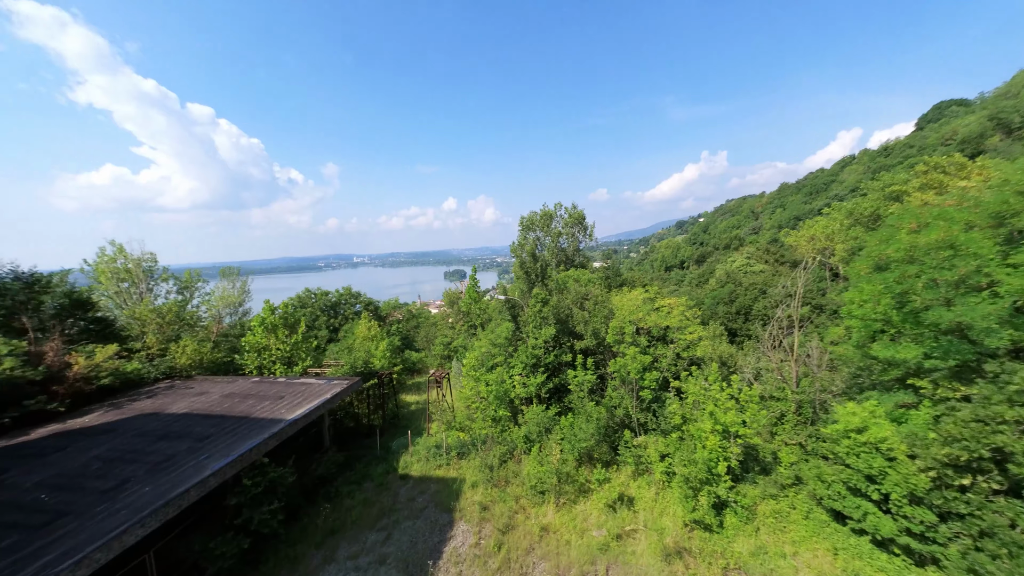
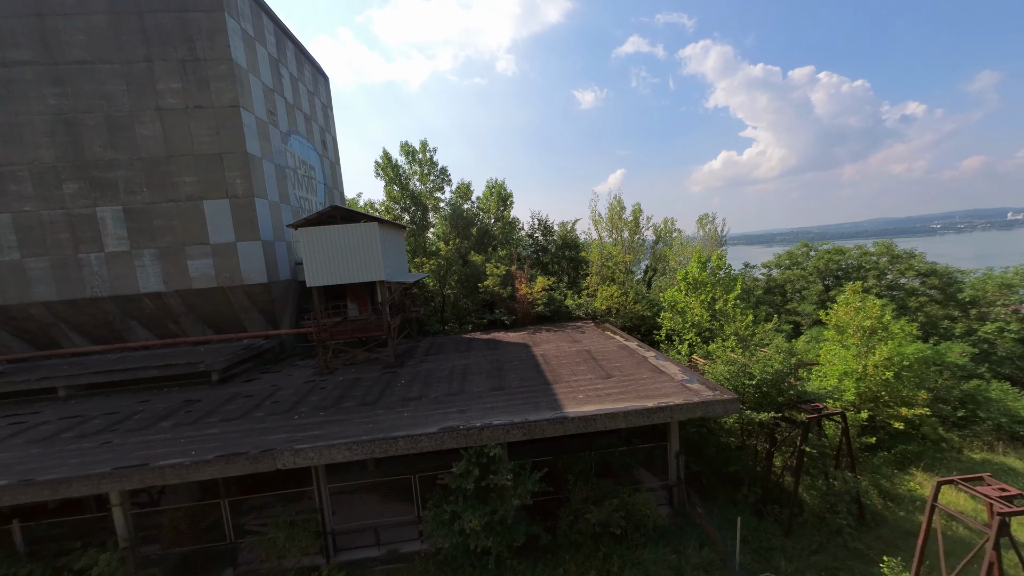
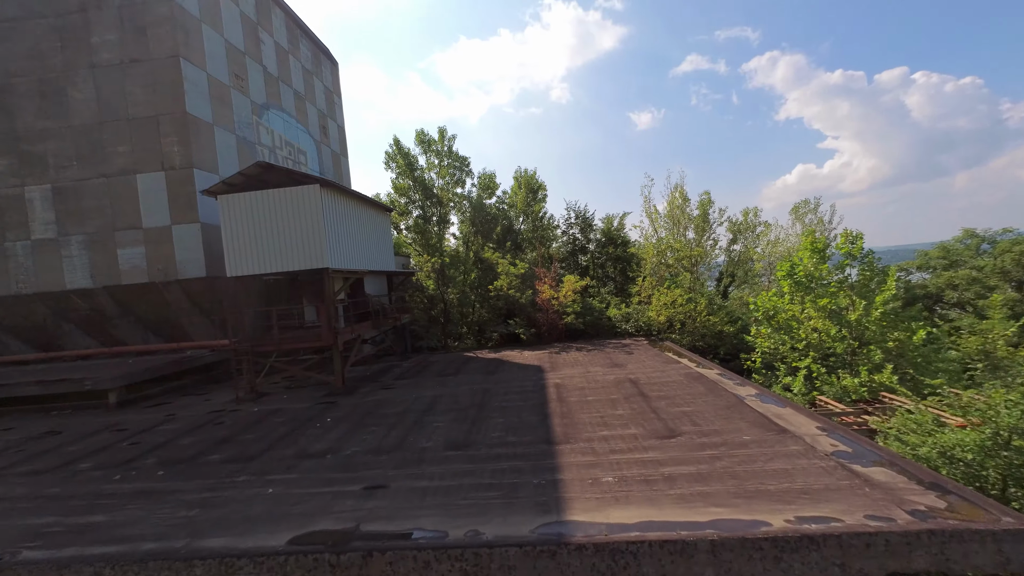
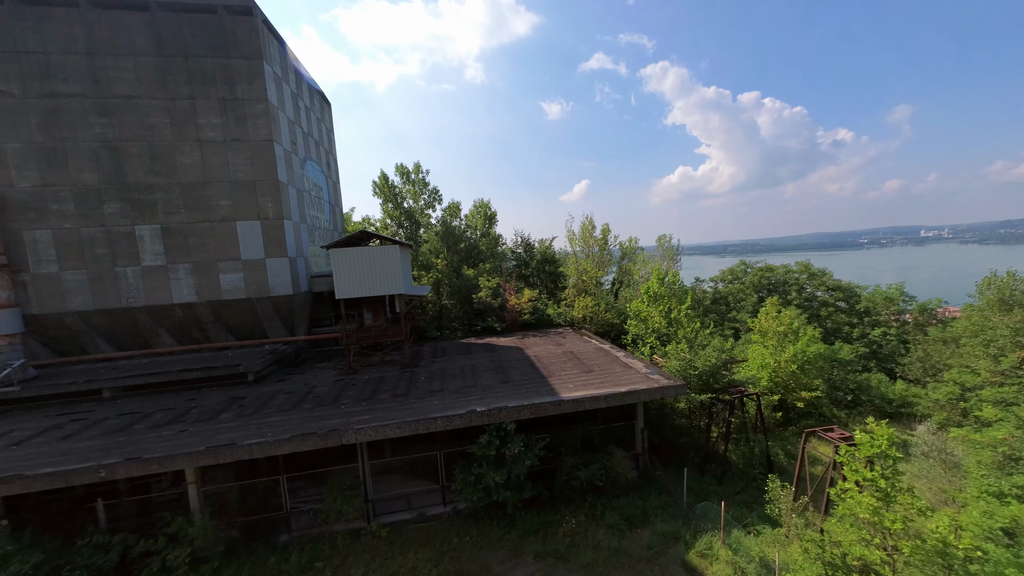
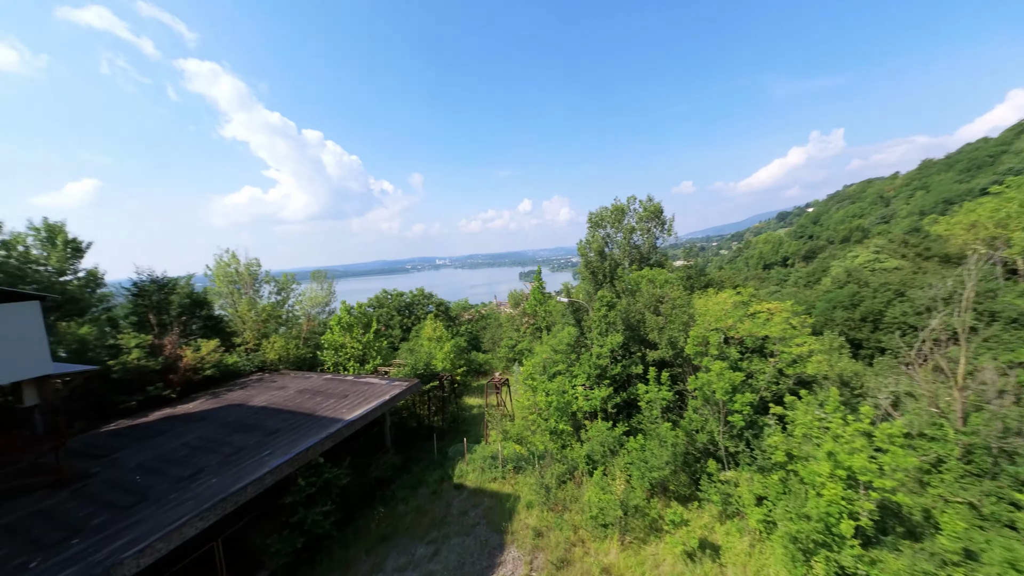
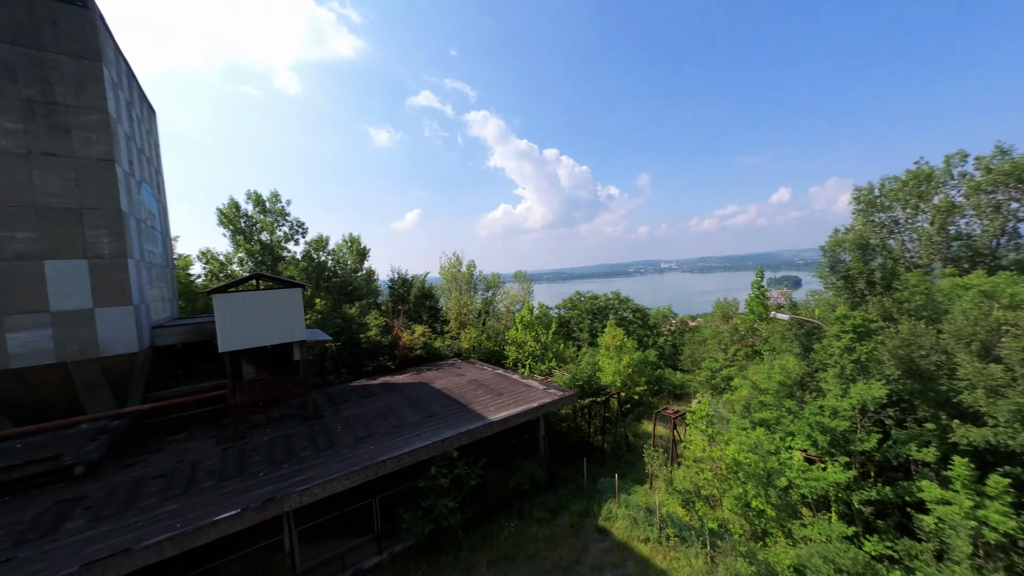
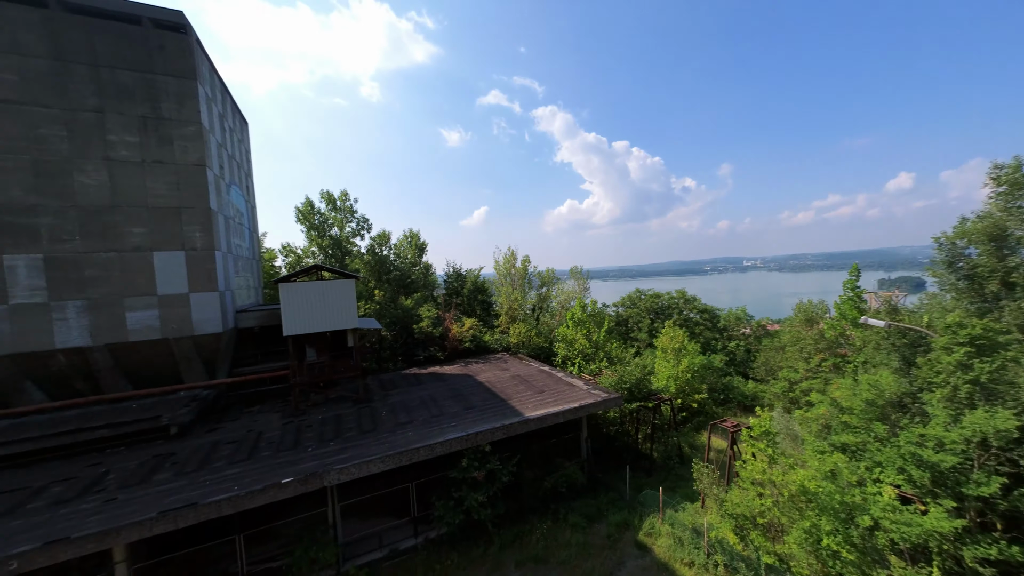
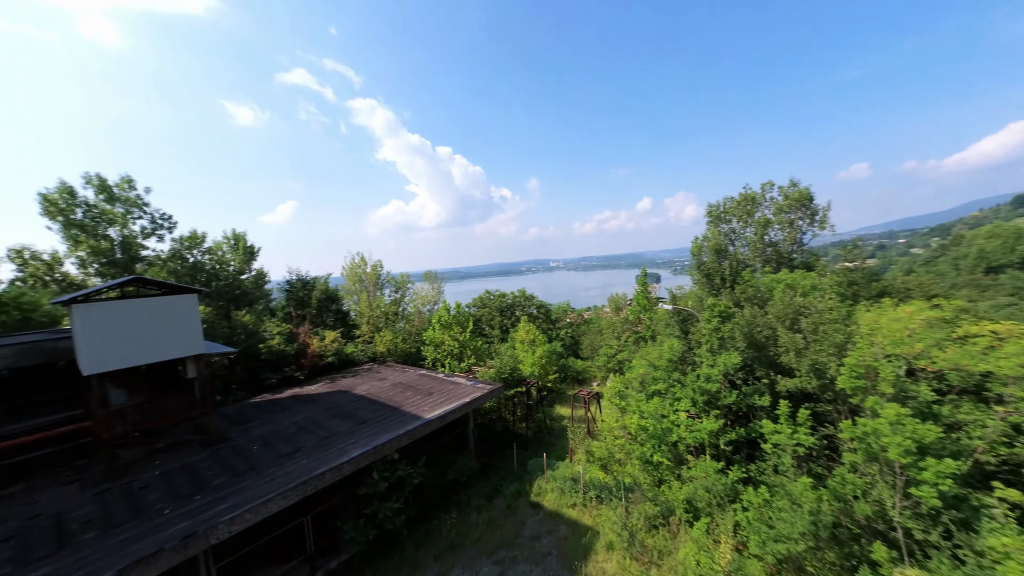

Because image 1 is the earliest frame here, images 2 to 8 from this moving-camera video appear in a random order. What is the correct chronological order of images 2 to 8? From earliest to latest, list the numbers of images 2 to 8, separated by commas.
5, 8, 6, 7, 4, 2, 3
